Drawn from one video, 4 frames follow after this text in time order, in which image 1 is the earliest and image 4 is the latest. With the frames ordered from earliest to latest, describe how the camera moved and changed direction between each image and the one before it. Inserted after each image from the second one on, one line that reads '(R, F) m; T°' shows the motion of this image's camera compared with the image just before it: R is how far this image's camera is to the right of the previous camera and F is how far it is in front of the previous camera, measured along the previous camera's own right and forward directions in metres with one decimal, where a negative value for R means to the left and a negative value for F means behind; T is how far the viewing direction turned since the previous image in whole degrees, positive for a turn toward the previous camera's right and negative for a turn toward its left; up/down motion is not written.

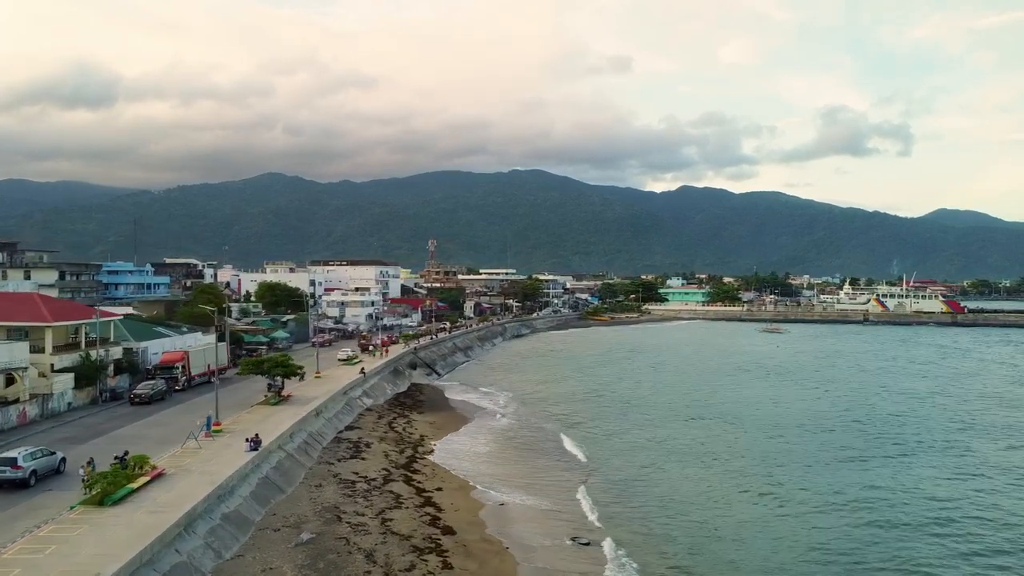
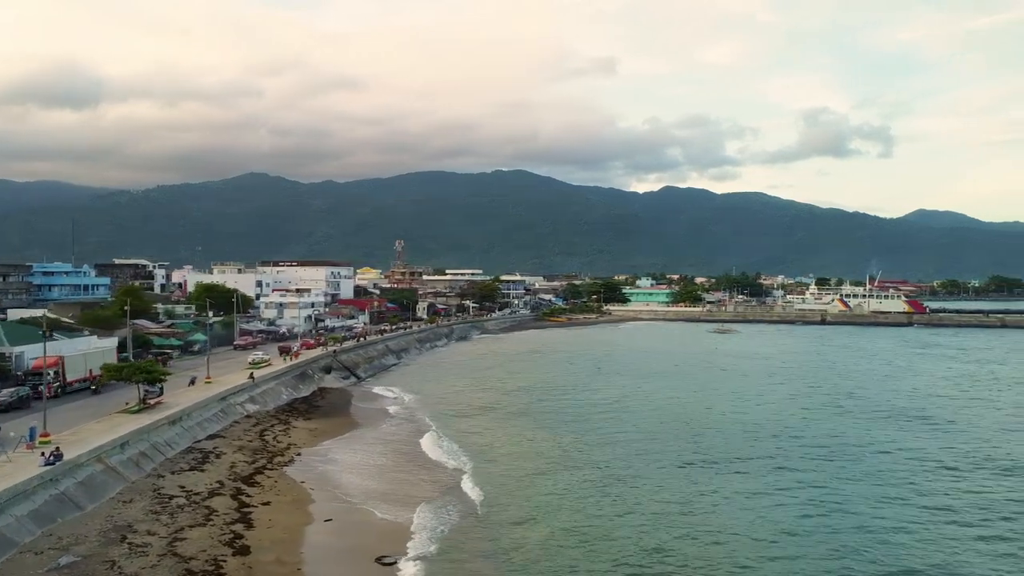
(+4.1, +1.2) m; +1°
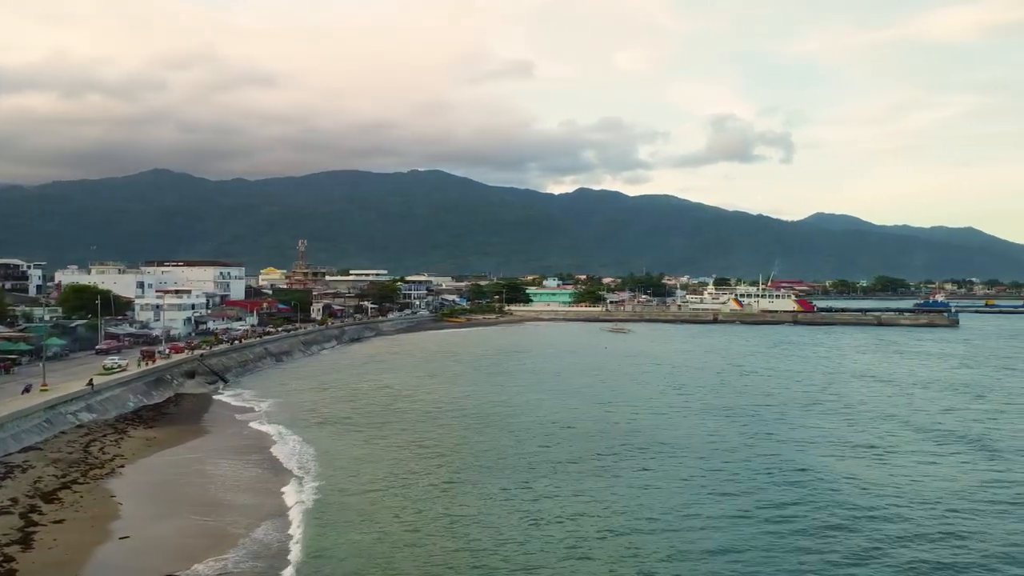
(+2.6, +0.4) m; +6°
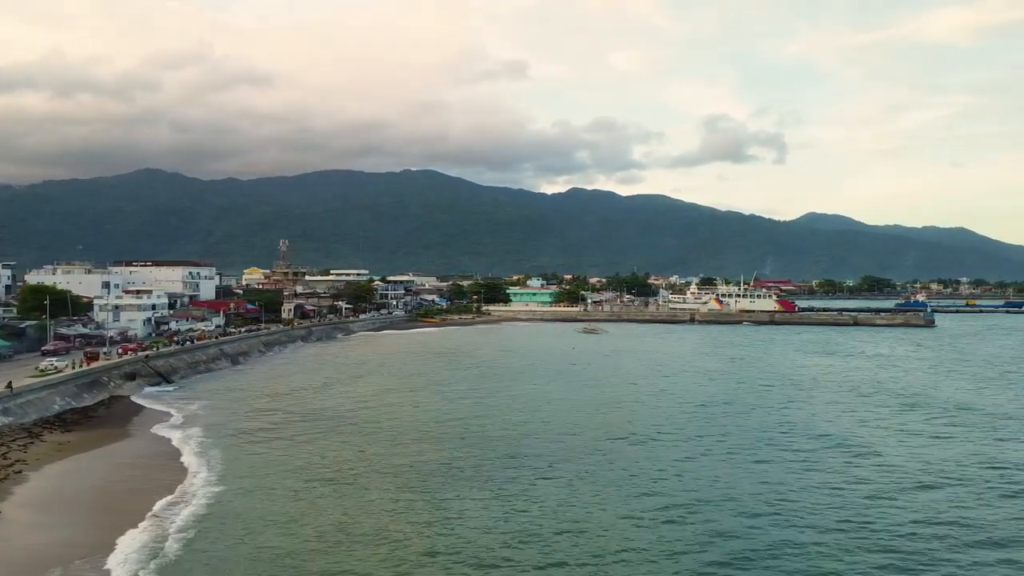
(+2.7, +0.7) m; 0°
